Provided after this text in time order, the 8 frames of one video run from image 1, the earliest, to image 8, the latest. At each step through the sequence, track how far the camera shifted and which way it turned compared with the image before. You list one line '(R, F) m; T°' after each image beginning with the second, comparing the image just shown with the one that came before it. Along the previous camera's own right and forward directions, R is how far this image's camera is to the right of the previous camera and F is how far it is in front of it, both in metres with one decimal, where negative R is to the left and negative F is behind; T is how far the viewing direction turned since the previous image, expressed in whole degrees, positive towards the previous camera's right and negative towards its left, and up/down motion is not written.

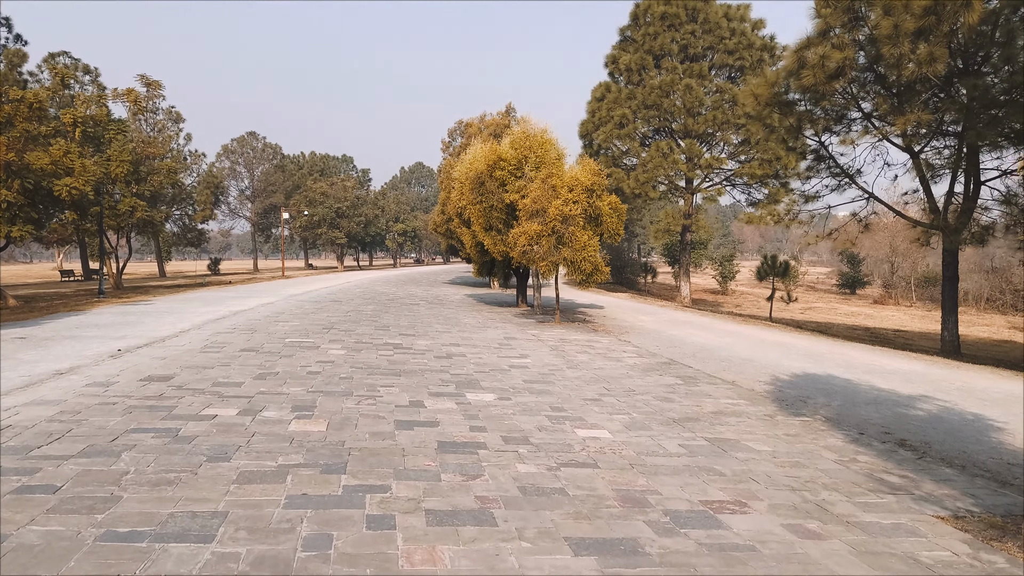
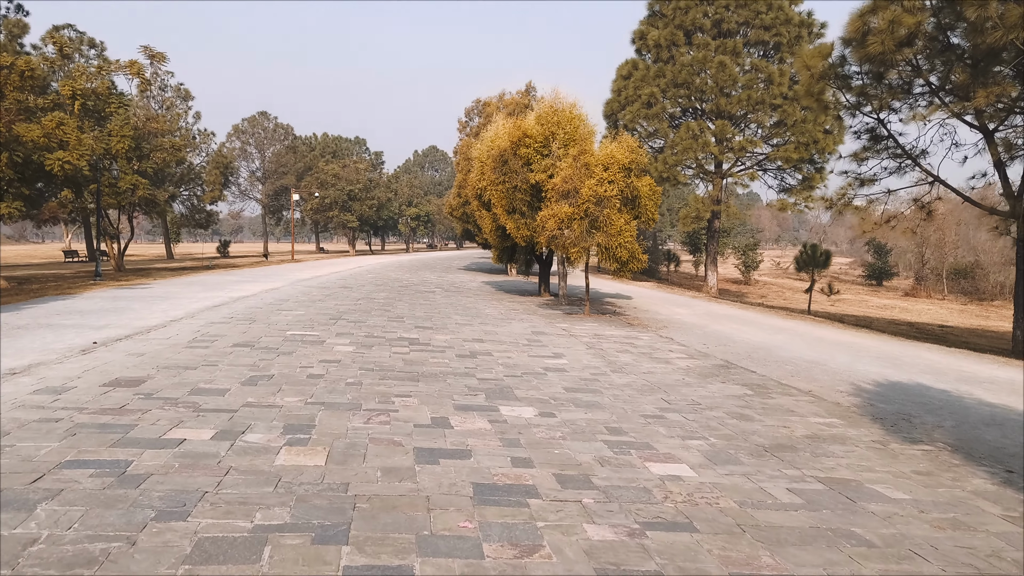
(-0.2, +1.3) m; -1°
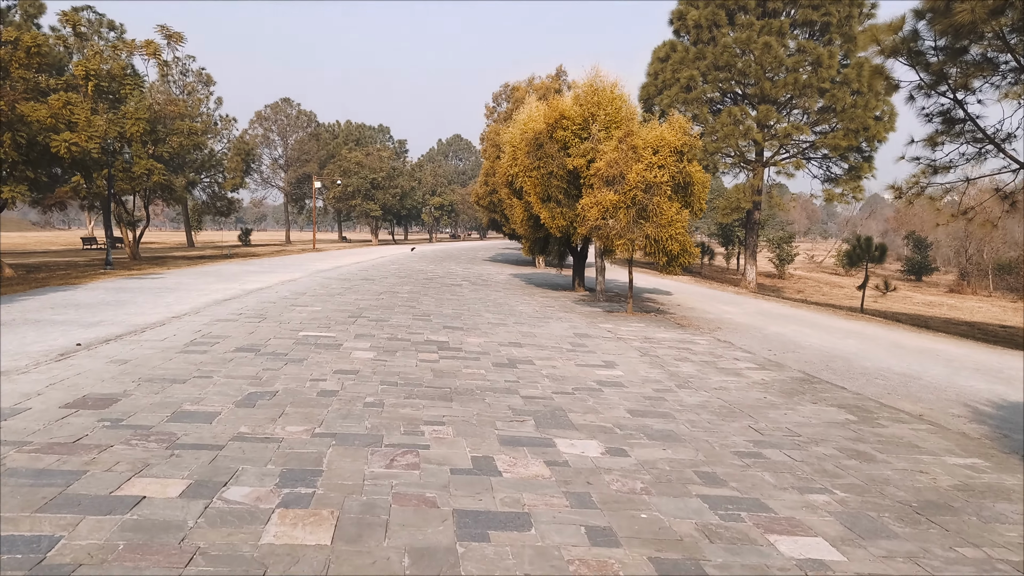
(-0.2, +1.2) m; -2°
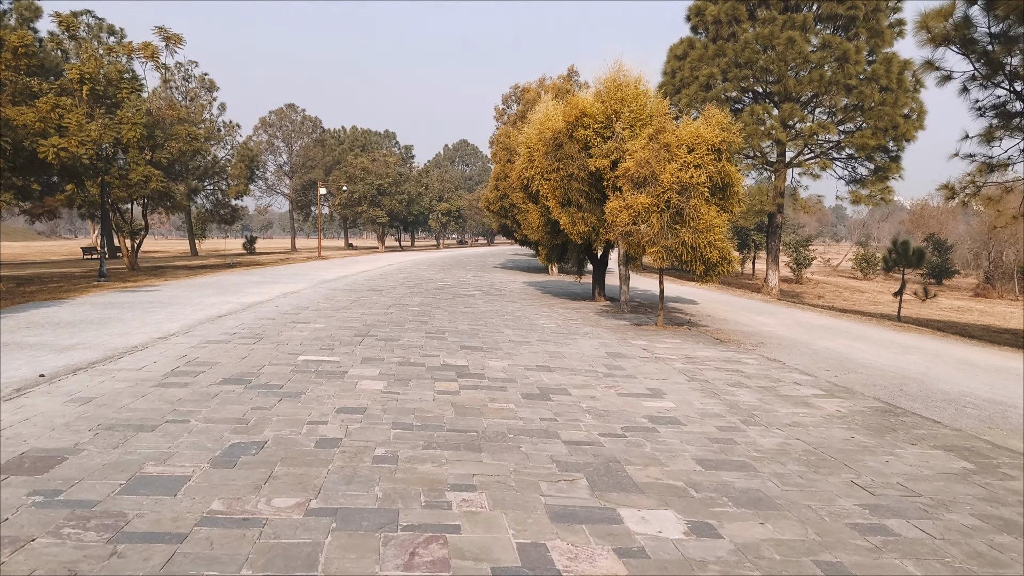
(-0.2, +1.0) m; 0°
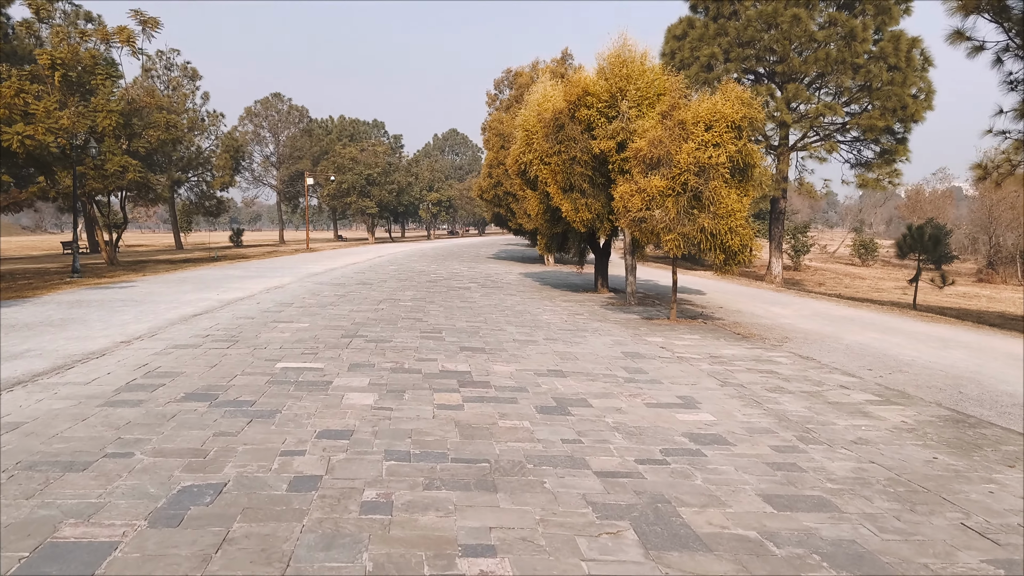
(-0.1, +0.9) m; +1°
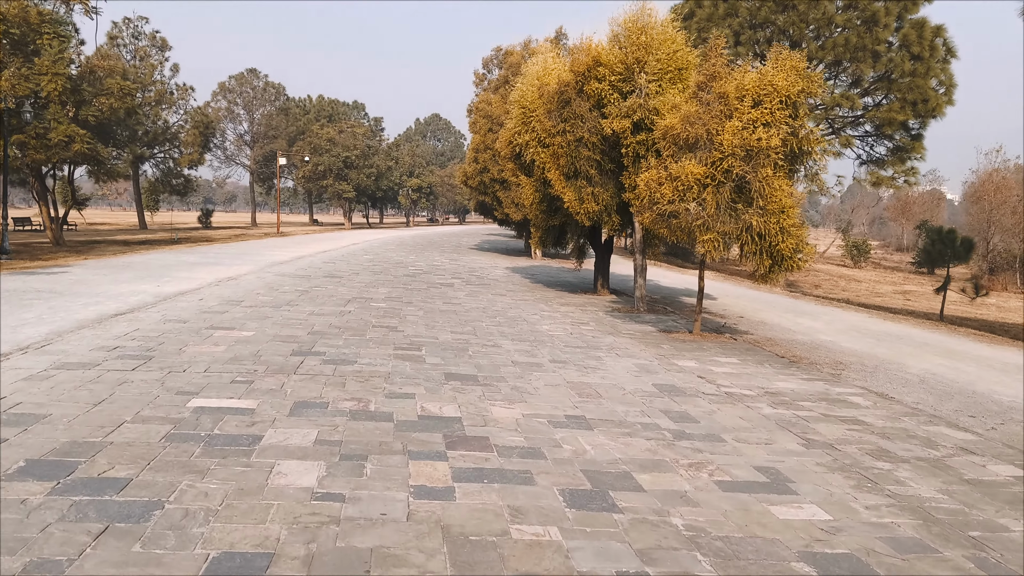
(-0.2, +1.8) m; +2°
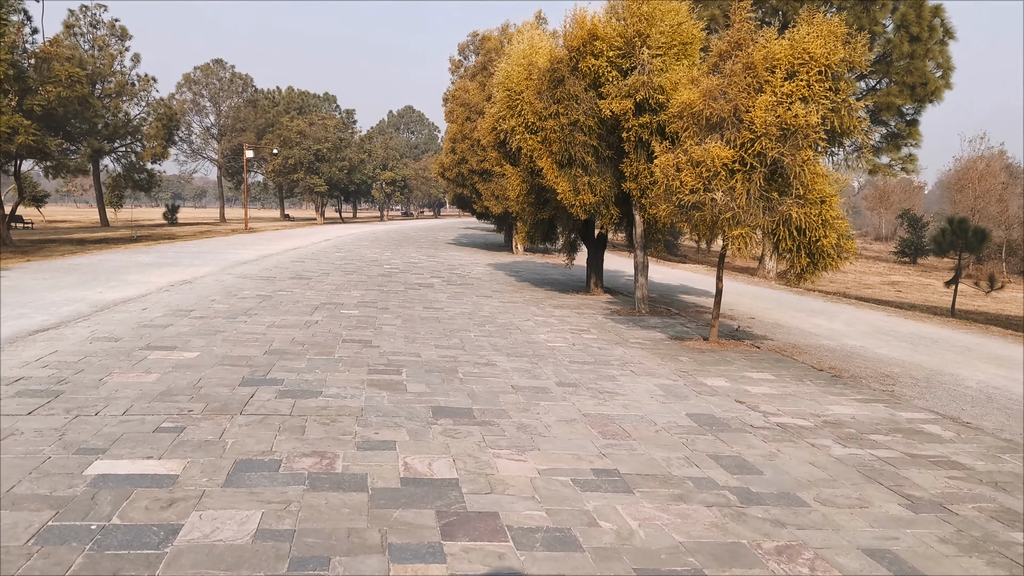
(-0.2, +1.2) m; +2°
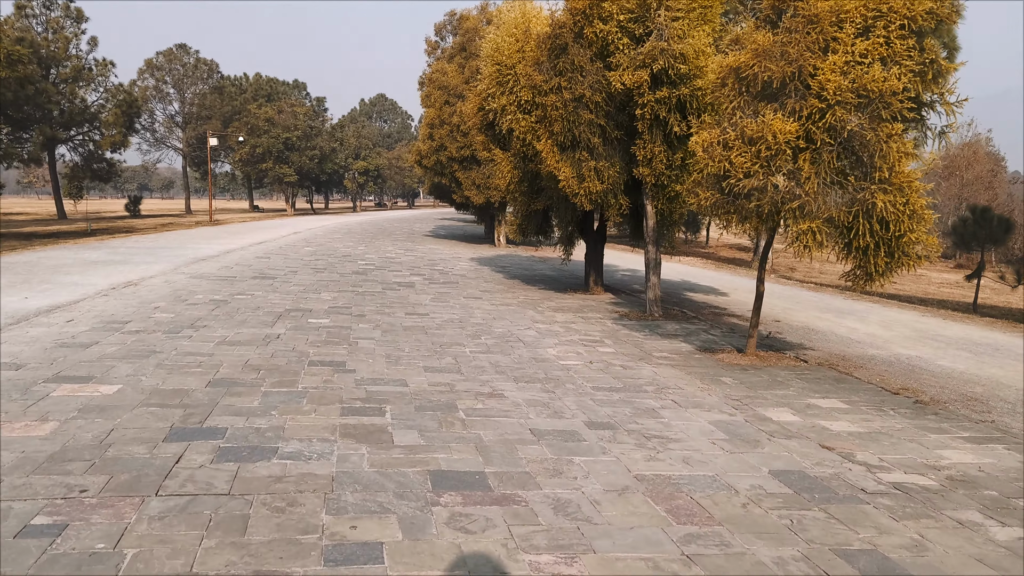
(-0.2, +1.3) m; +2°
